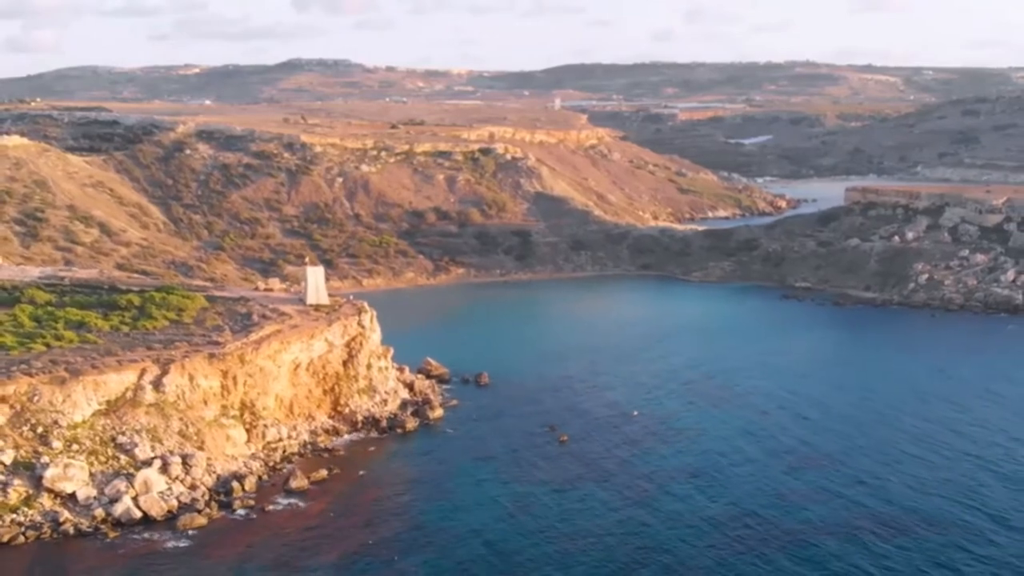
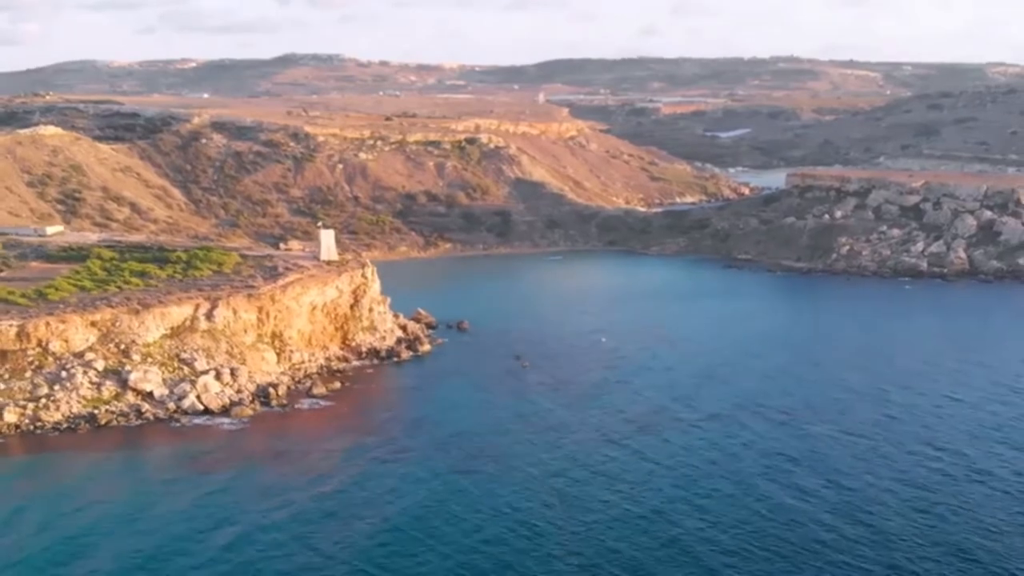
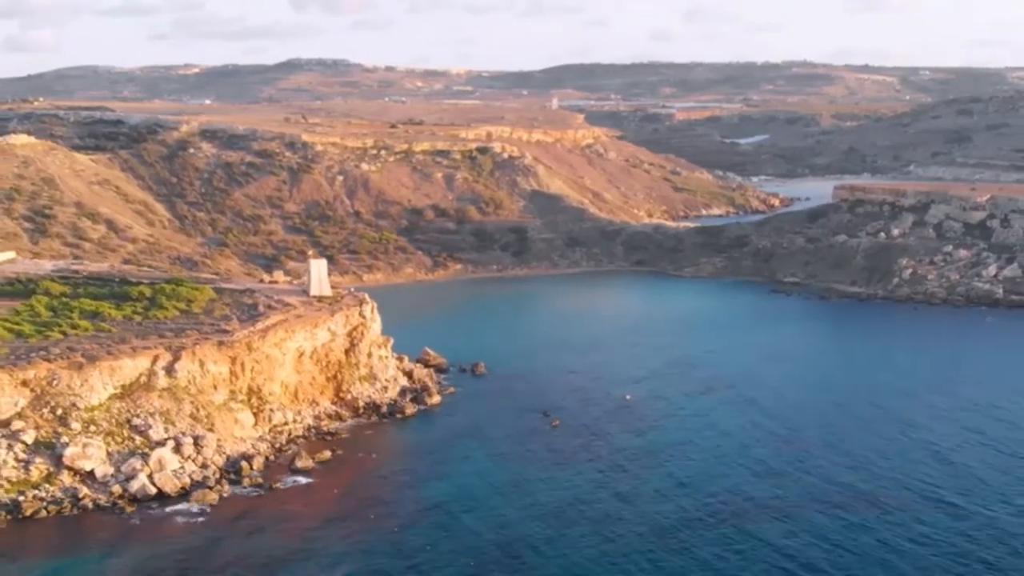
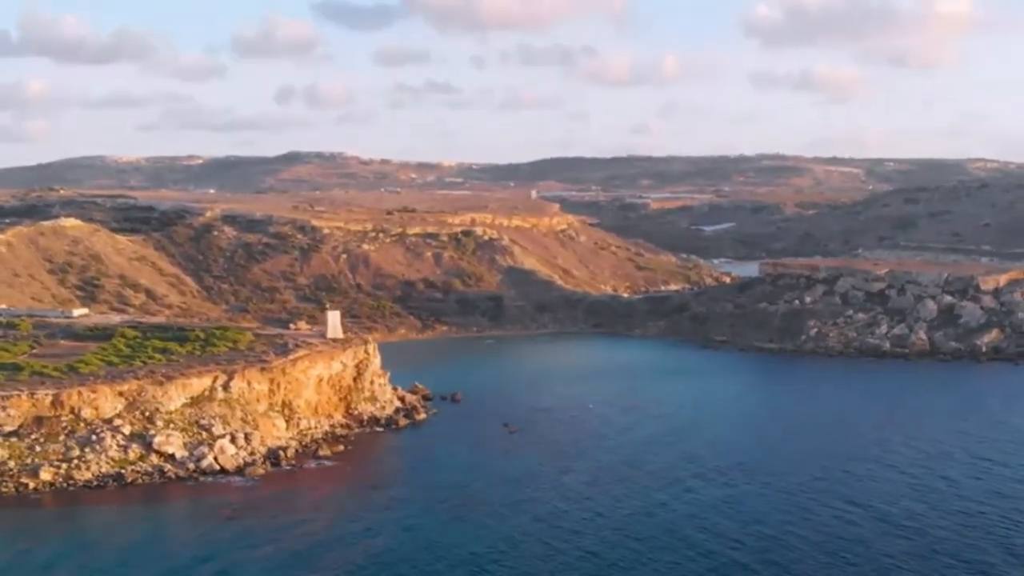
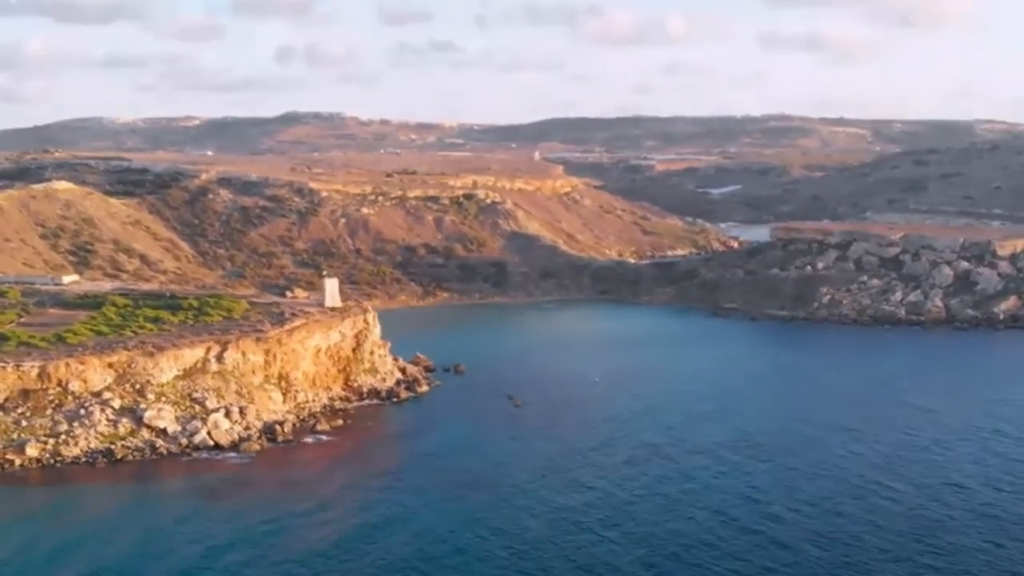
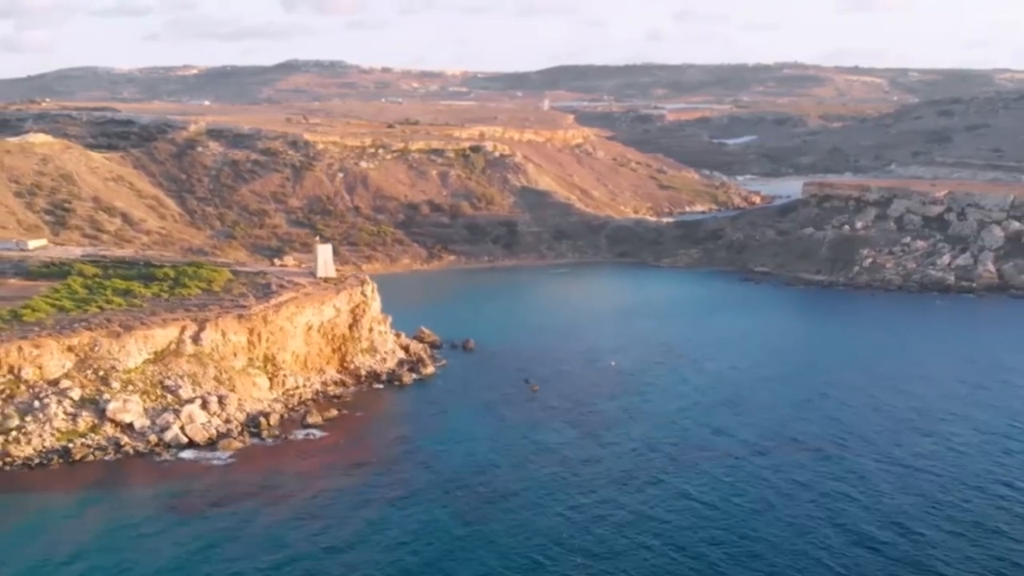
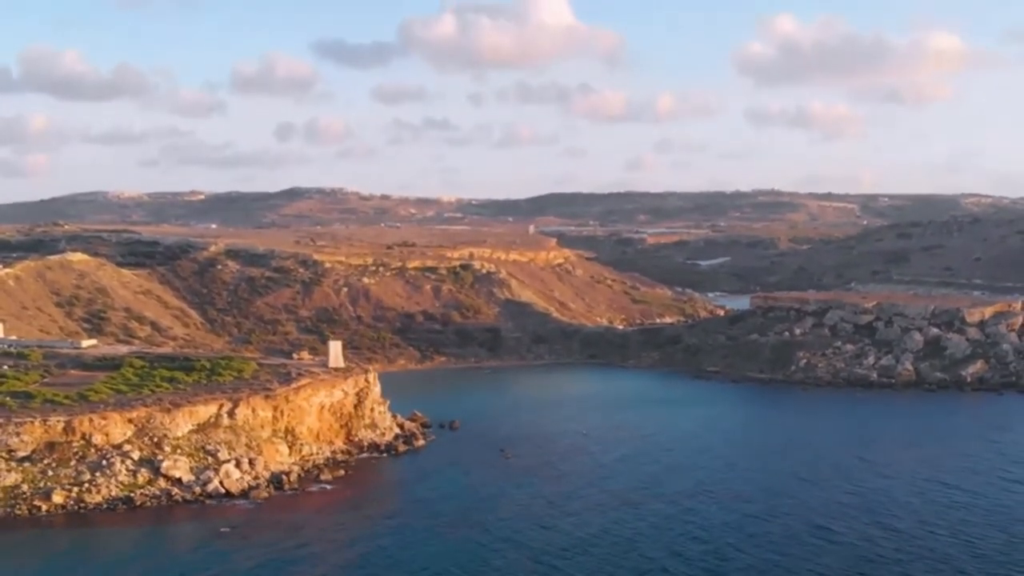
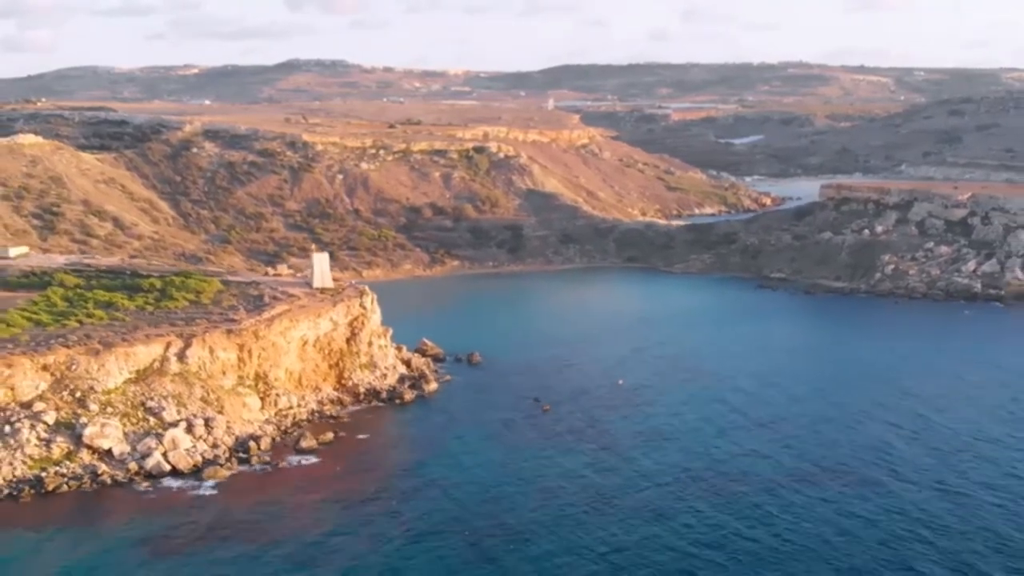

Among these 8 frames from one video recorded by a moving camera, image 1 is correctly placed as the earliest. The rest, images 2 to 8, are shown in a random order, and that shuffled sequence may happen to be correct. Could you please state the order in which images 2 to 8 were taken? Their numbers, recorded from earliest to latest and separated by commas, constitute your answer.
3, 8, 6, 2, 5, 4, 7
